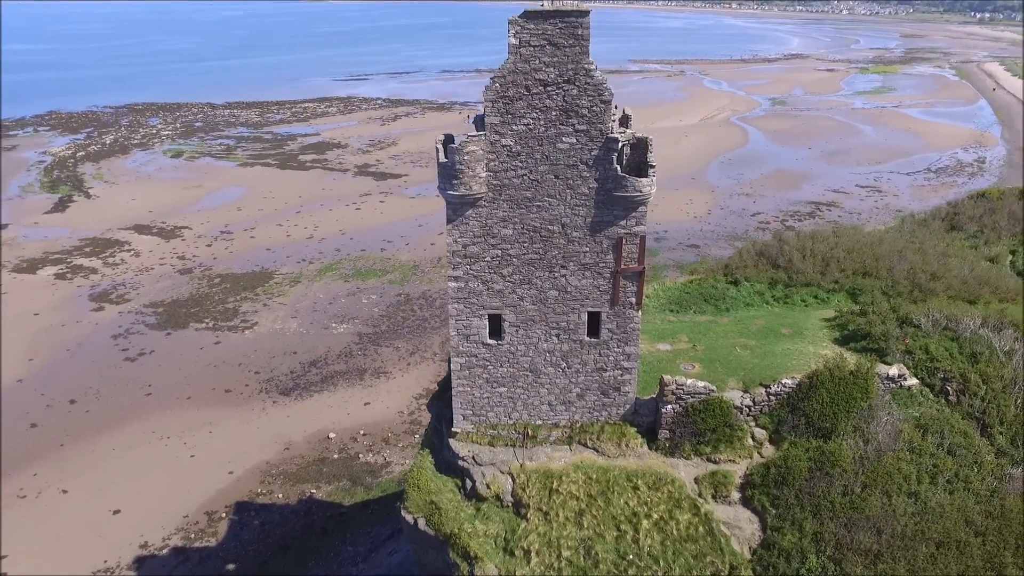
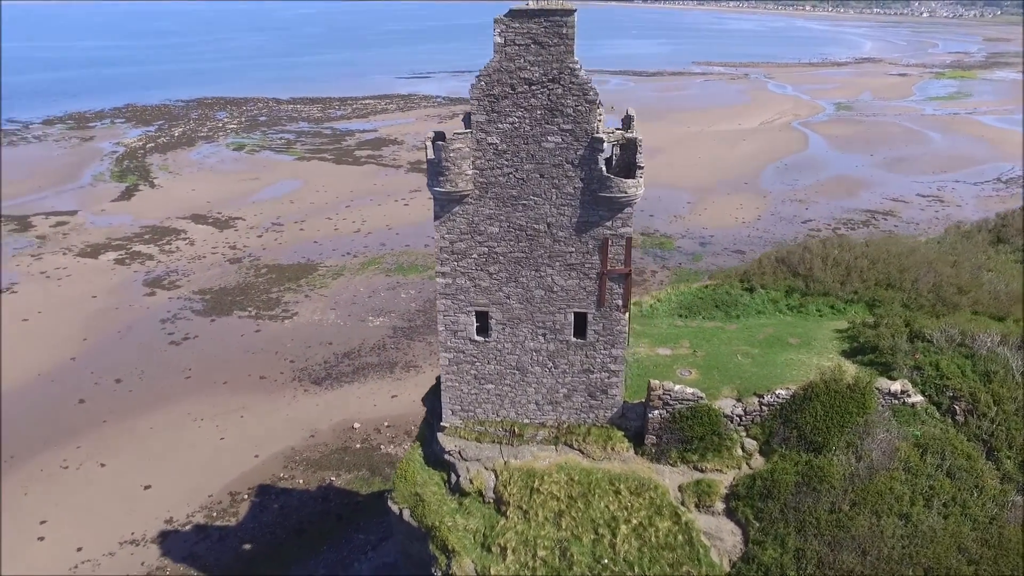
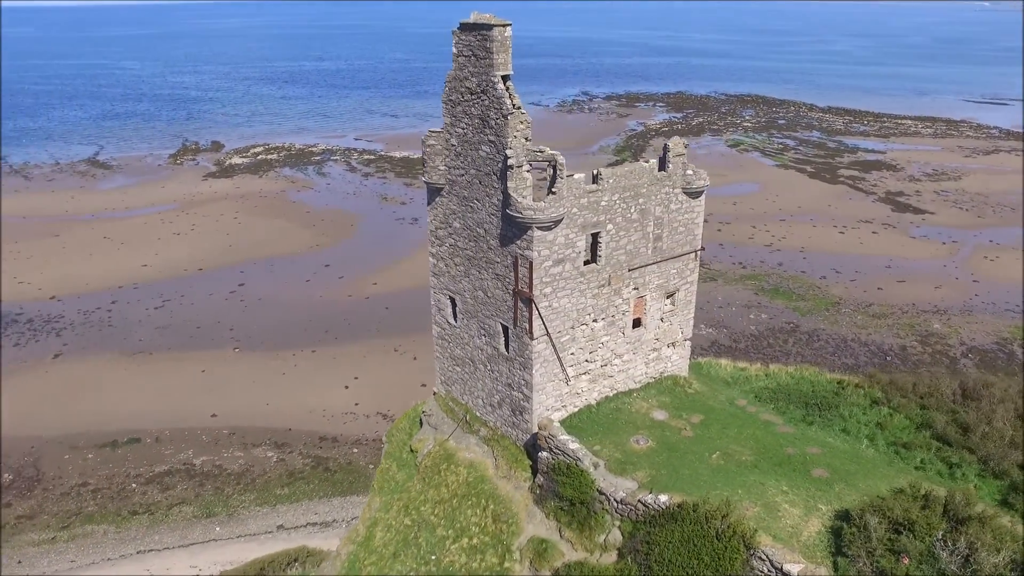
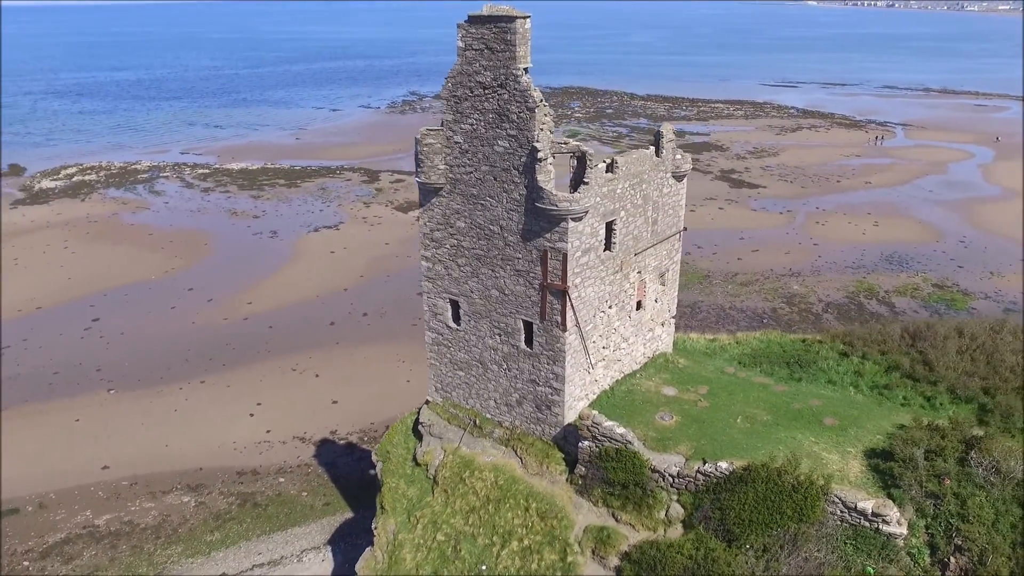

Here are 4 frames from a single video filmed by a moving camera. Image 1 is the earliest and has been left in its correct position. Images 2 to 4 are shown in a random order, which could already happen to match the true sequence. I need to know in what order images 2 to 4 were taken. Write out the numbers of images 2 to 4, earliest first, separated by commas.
2, 4, 3
